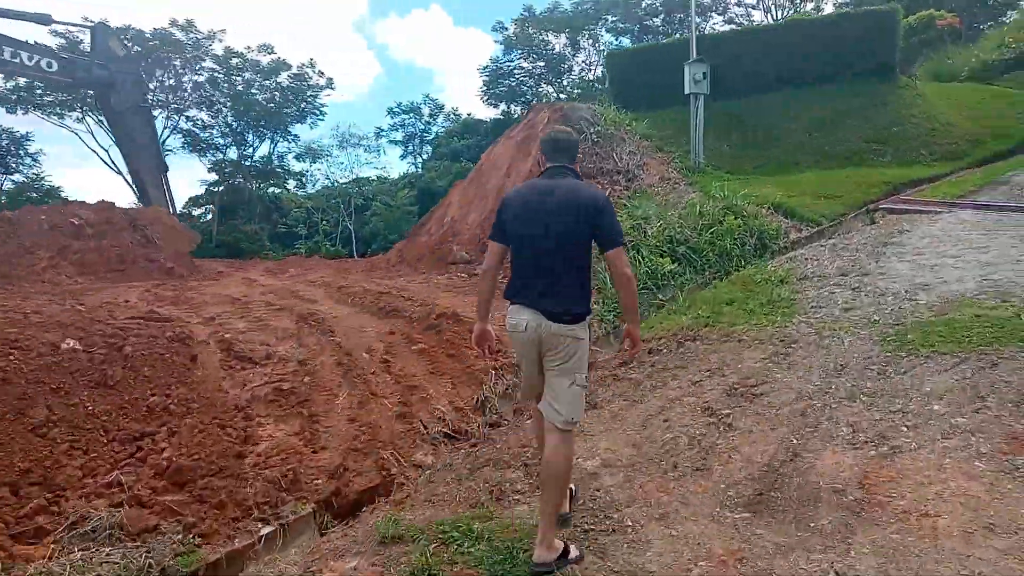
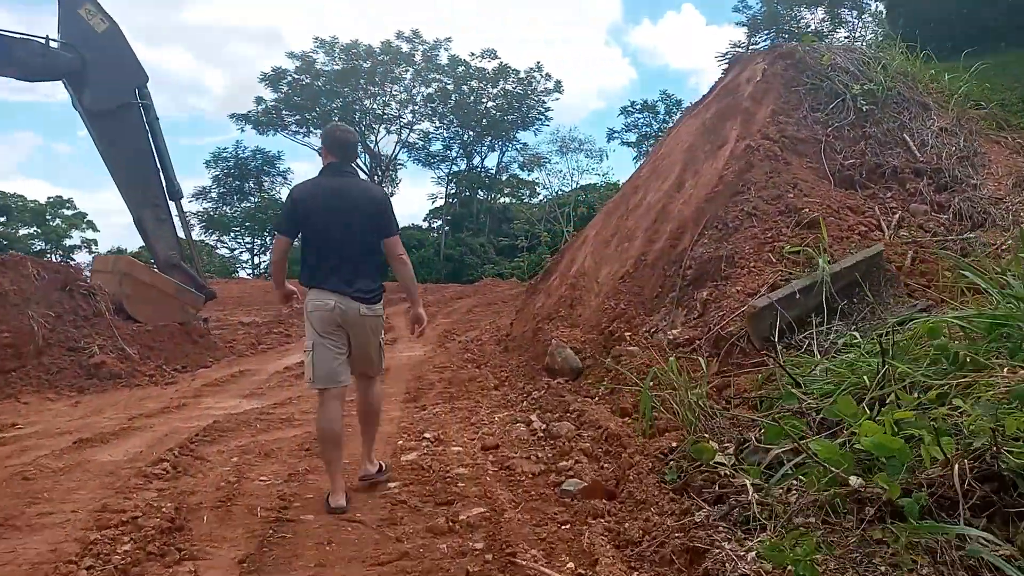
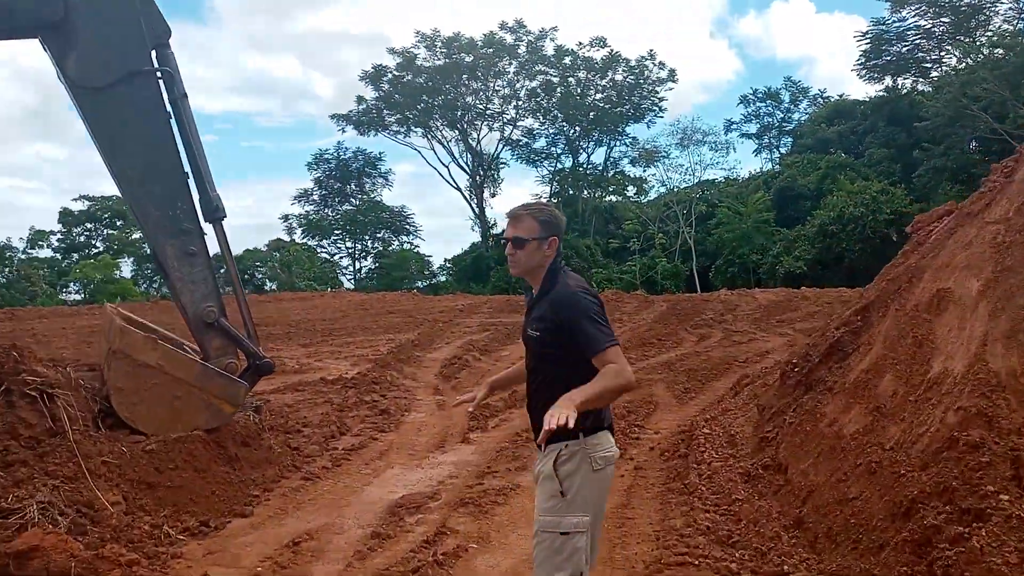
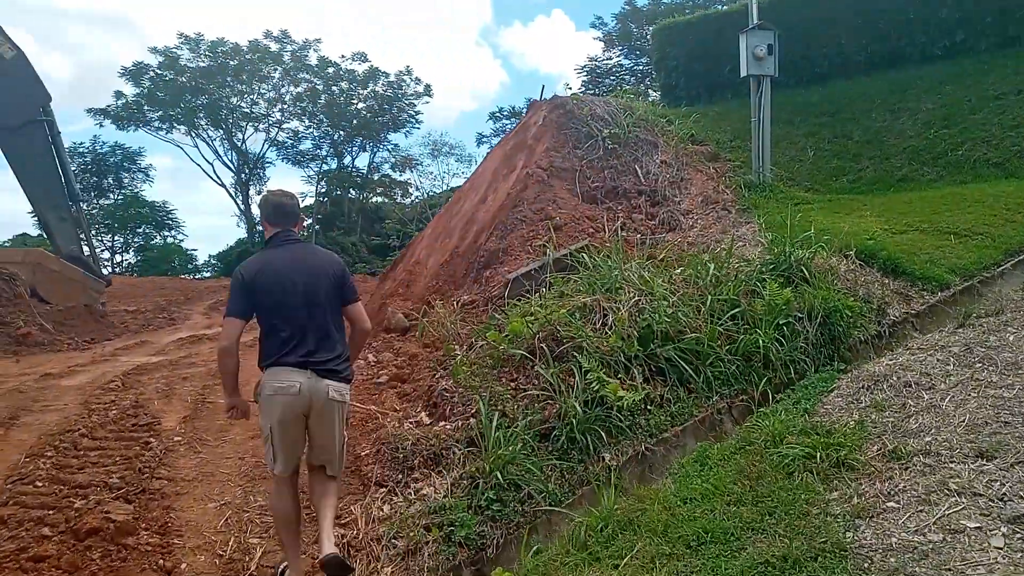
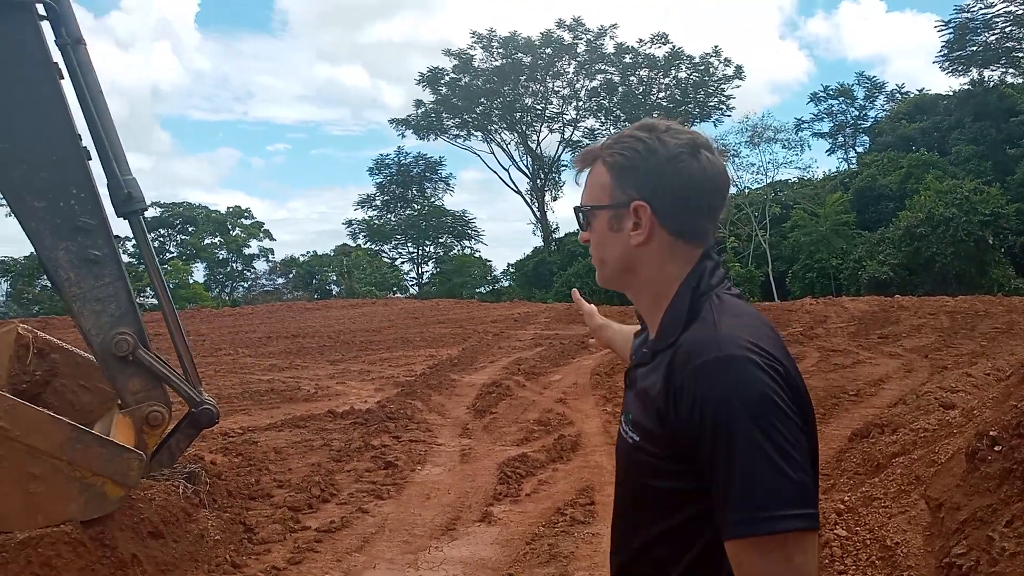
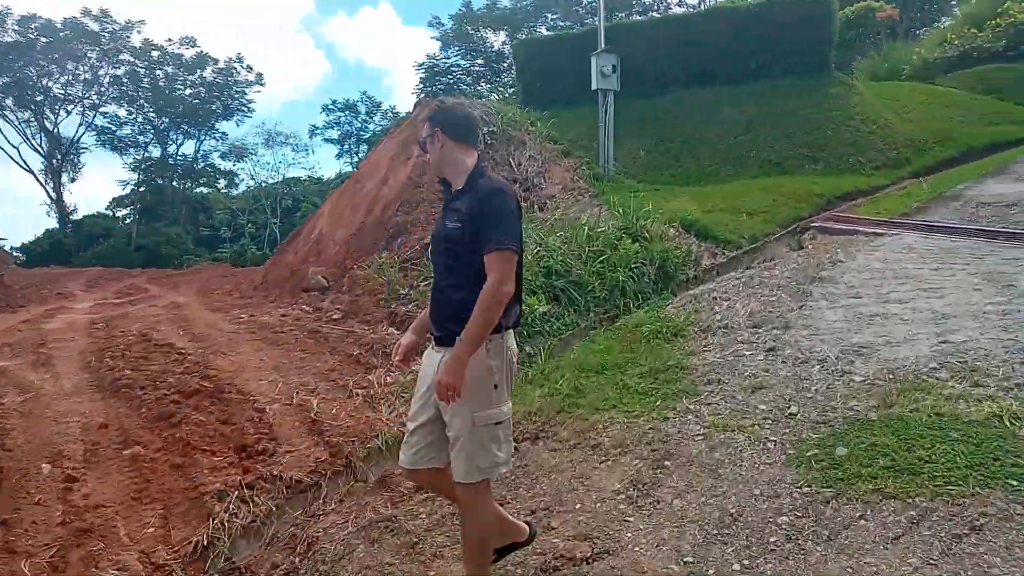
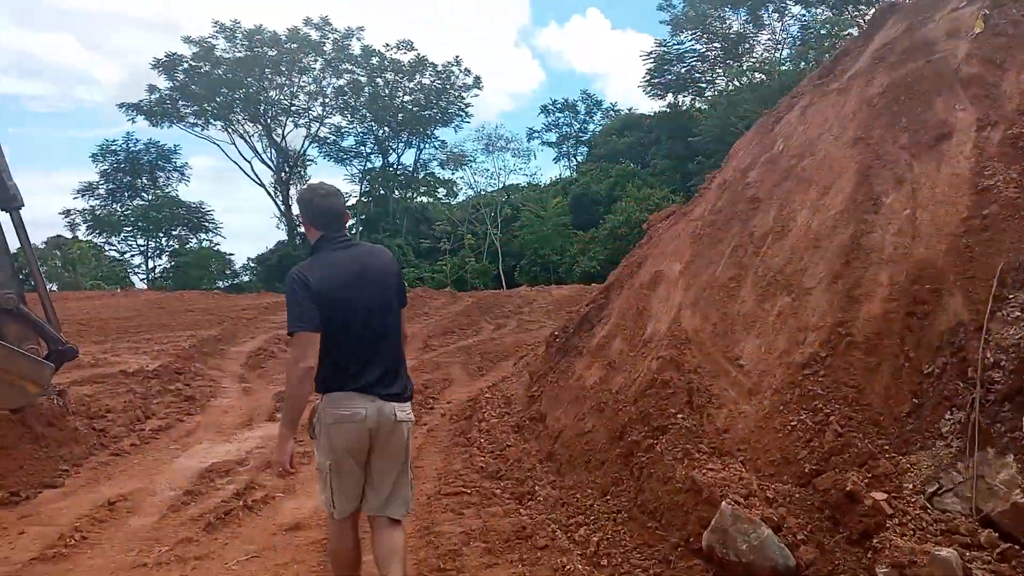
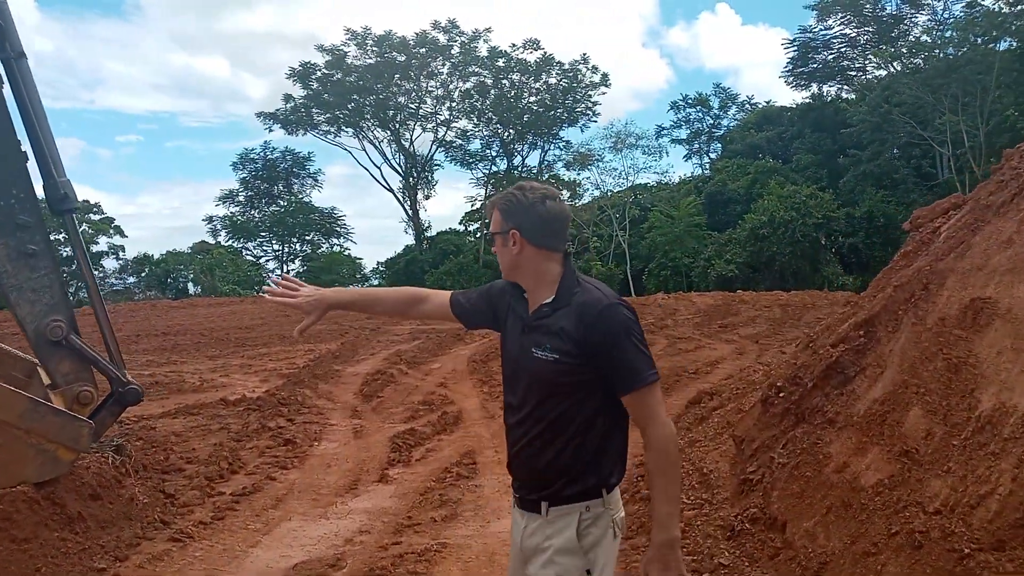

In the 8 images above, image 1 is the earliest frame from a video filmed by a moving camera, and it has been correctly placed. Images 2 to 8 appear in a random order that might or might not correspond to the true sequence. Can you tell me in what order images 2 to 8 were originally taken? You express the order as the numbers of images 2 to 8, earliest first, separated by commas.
6, 4, 2, 7, 3, 8, 5
